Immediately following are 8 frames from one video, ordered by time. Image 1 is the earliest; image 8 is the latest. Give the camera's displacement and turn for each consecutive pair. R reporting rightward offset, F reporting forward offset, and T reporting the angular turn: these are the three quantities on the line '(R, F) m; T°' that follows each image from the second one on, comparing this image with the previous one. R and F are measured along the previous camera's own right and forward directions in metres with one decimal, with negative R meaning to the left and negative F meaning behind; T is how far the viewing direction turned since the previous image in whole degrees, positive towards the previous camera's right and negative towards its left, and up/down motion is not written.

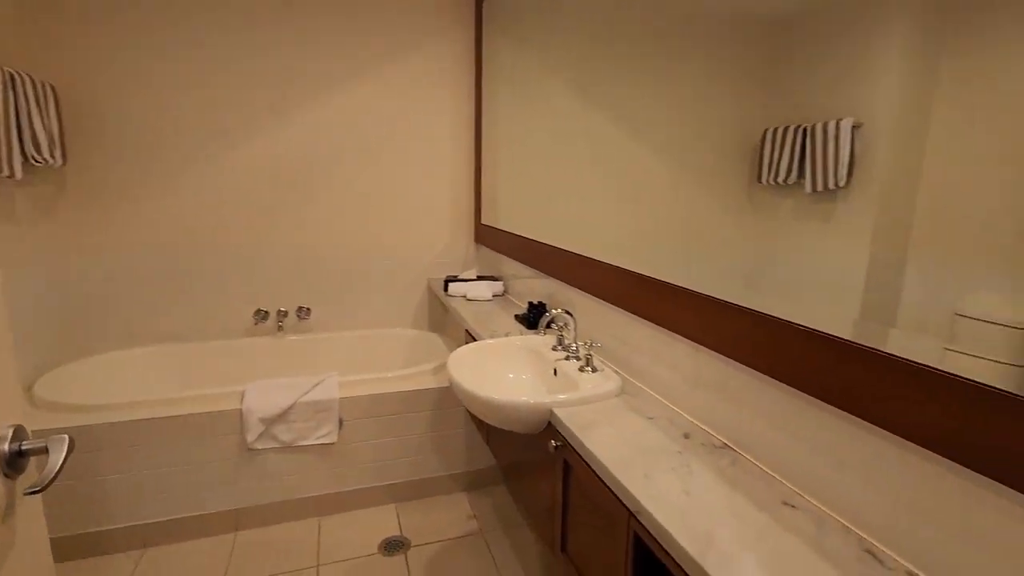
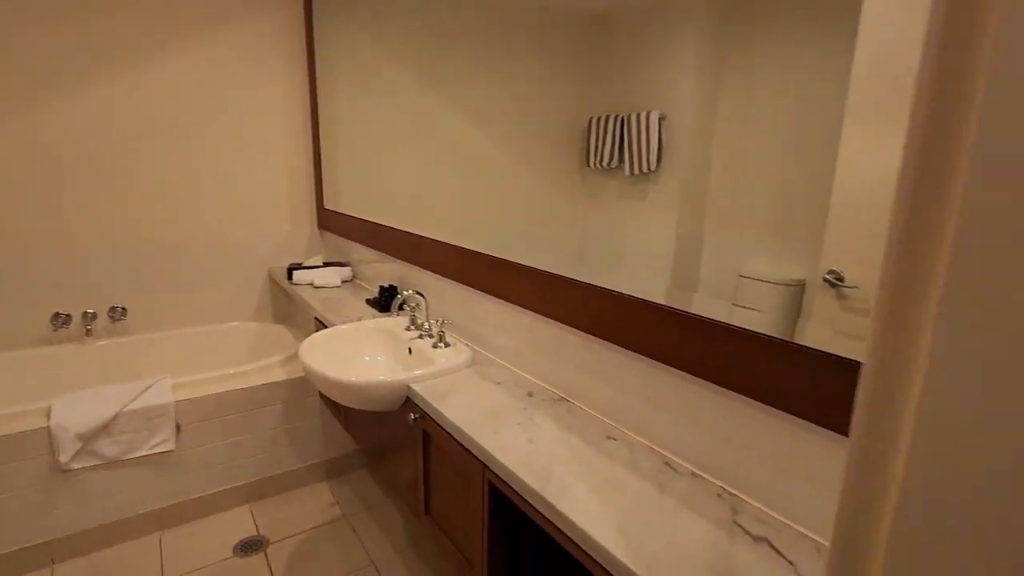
(0.0, -0.1) m; +16°
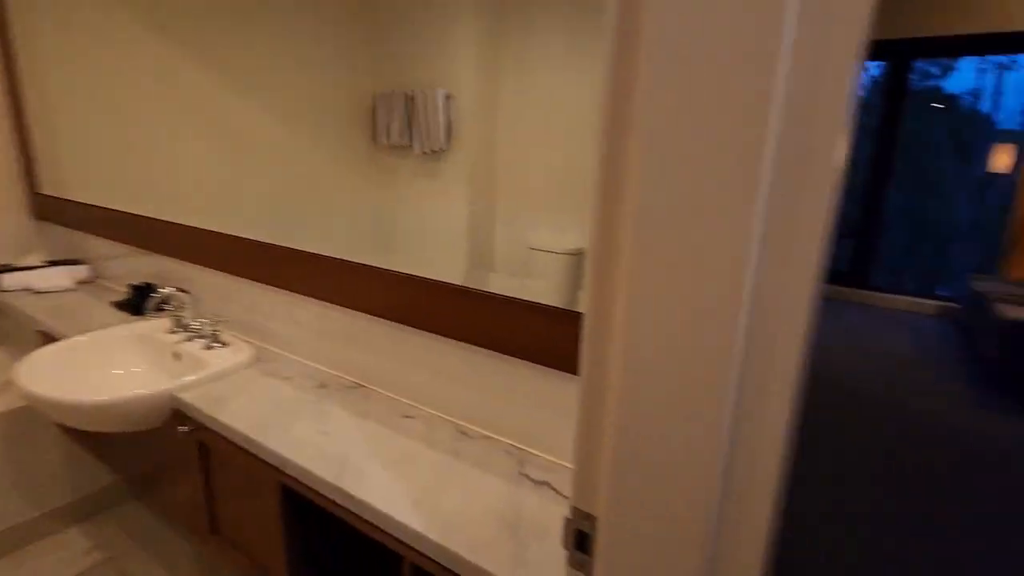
(0.0, 0.0) m; +20°
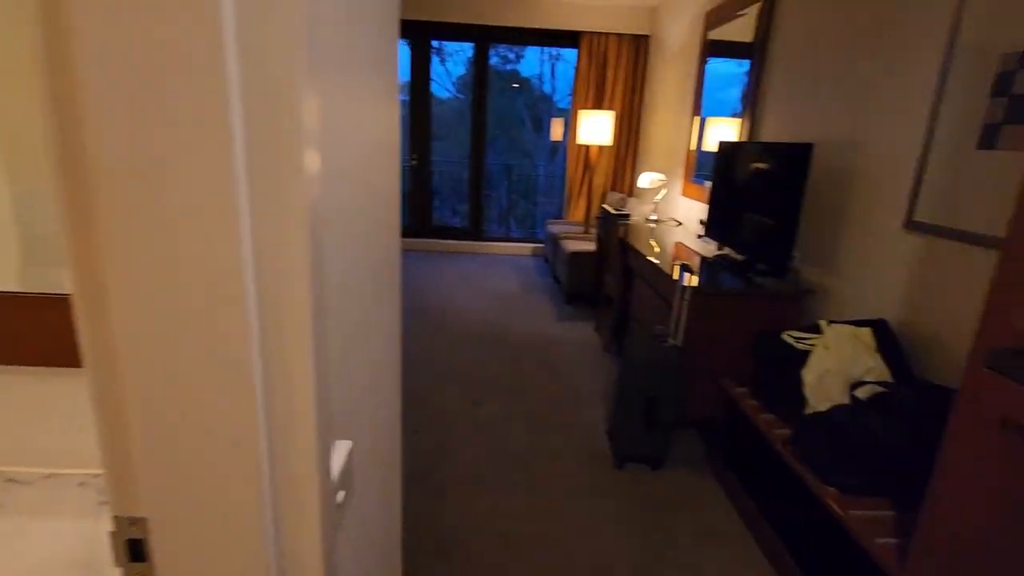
(+0.1, 0.0) m; +35°
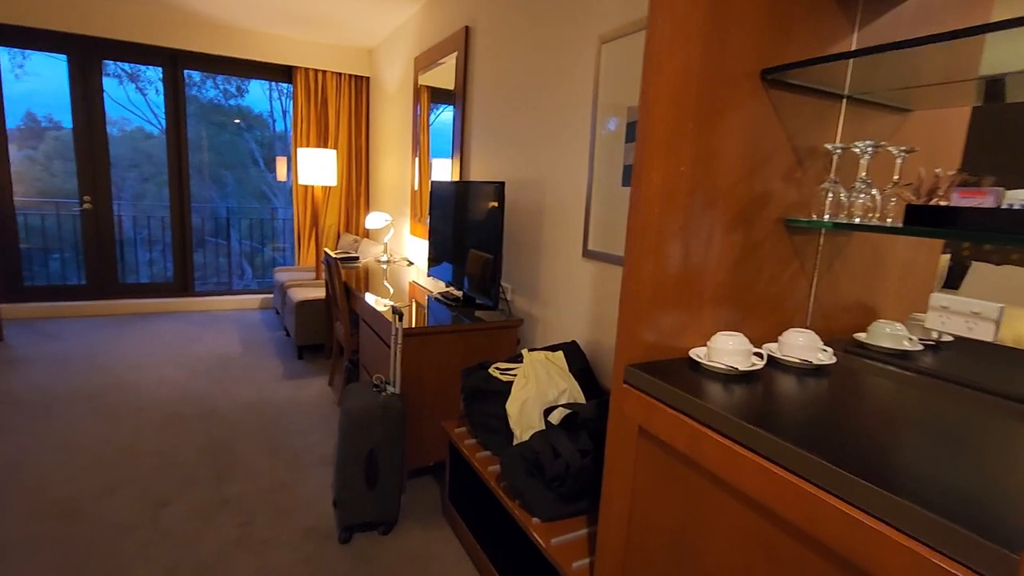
(+0.3, +0.1) m; +25°
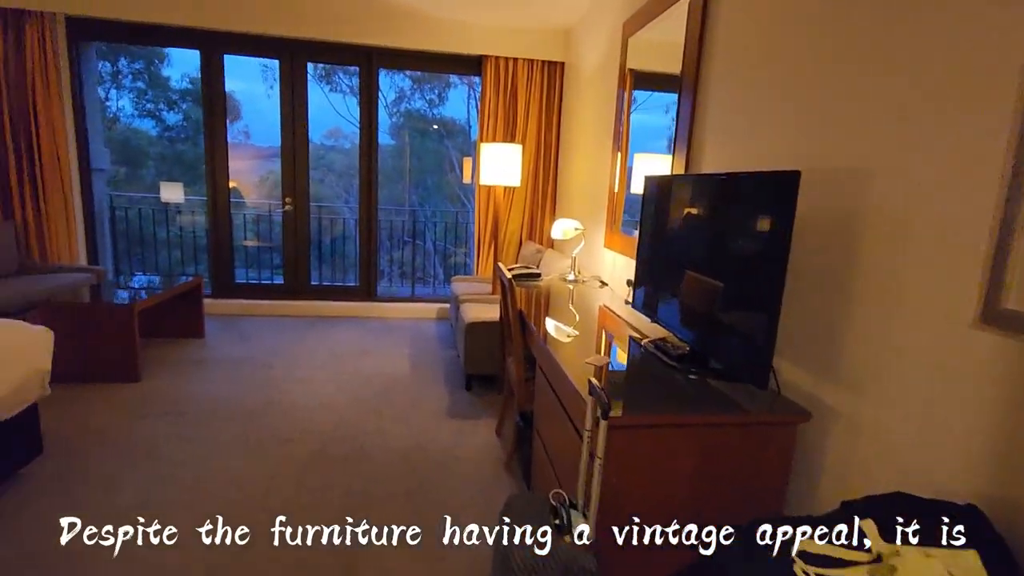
(-0.3, +0.9) m; -19°
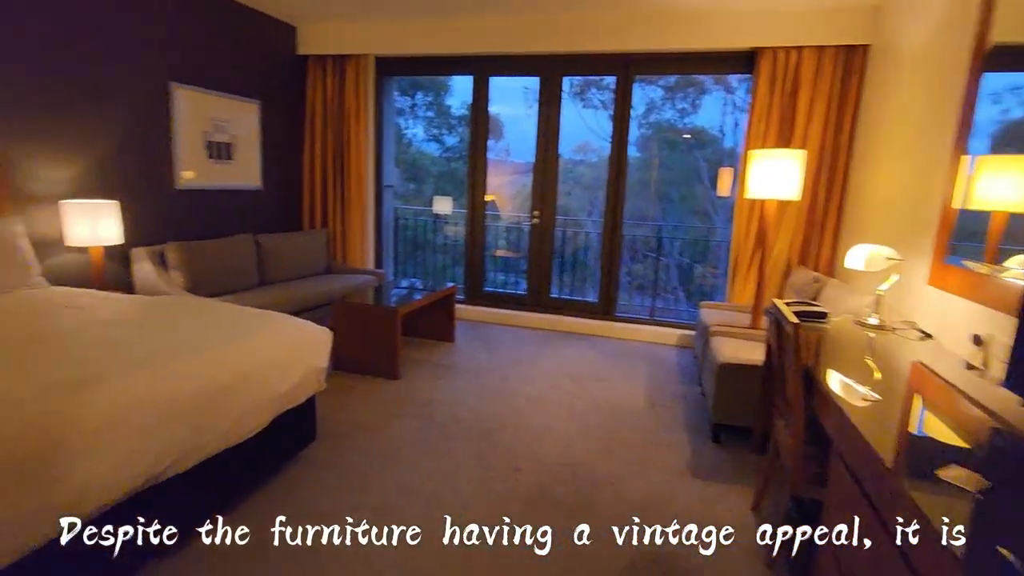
(-0.1, +0.3) m; -25°
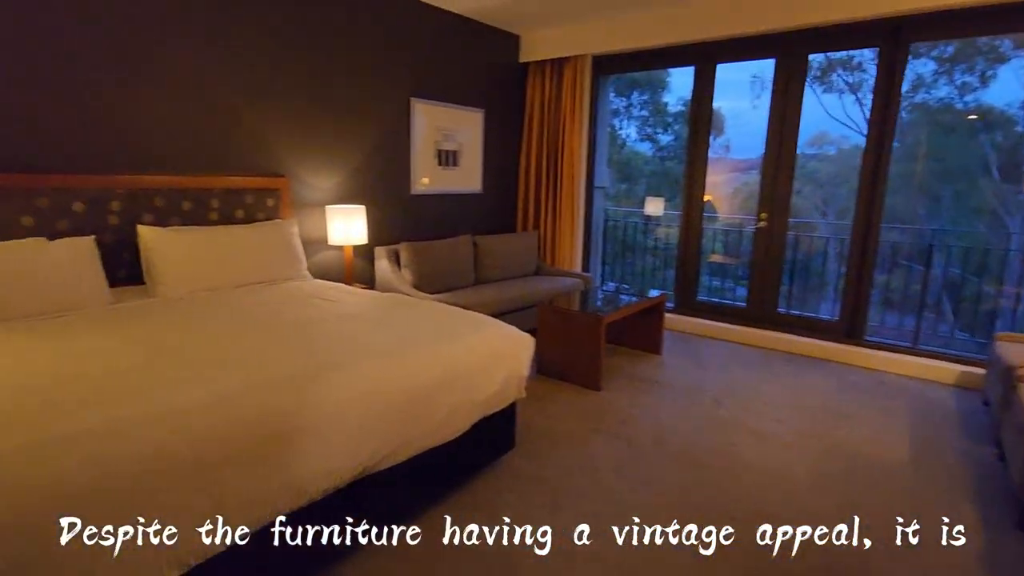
(0.0, +0.2) m; -22°
